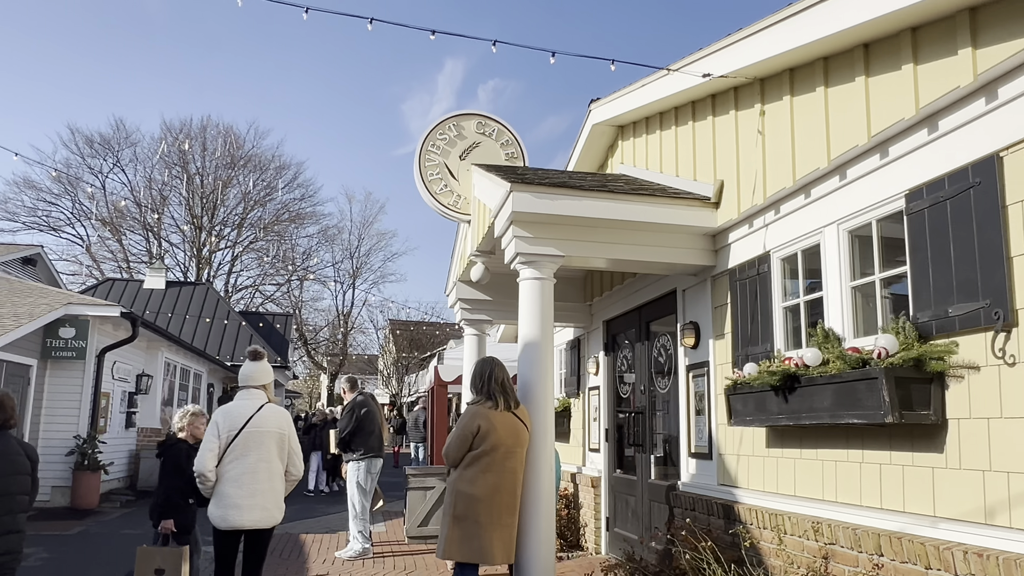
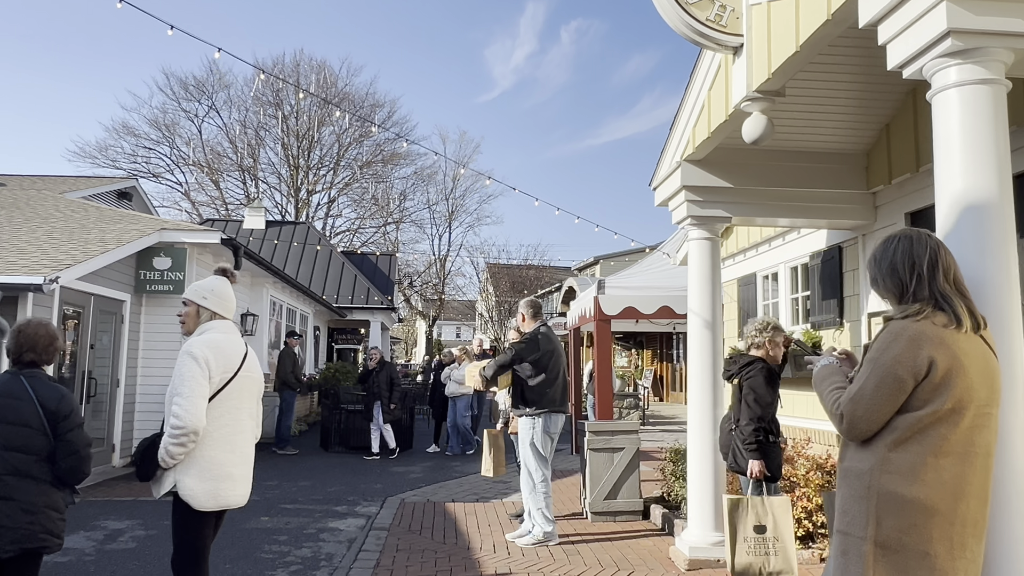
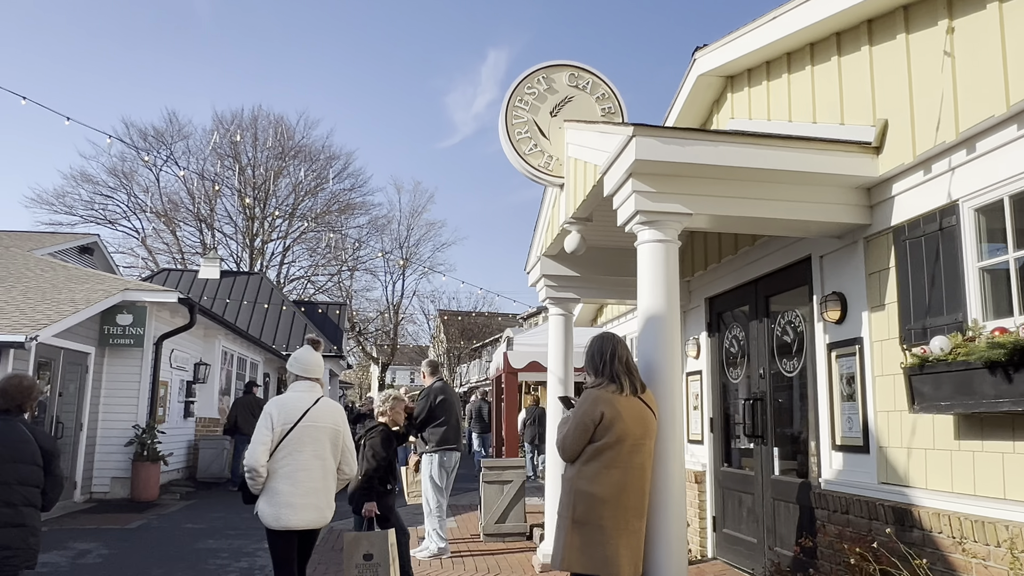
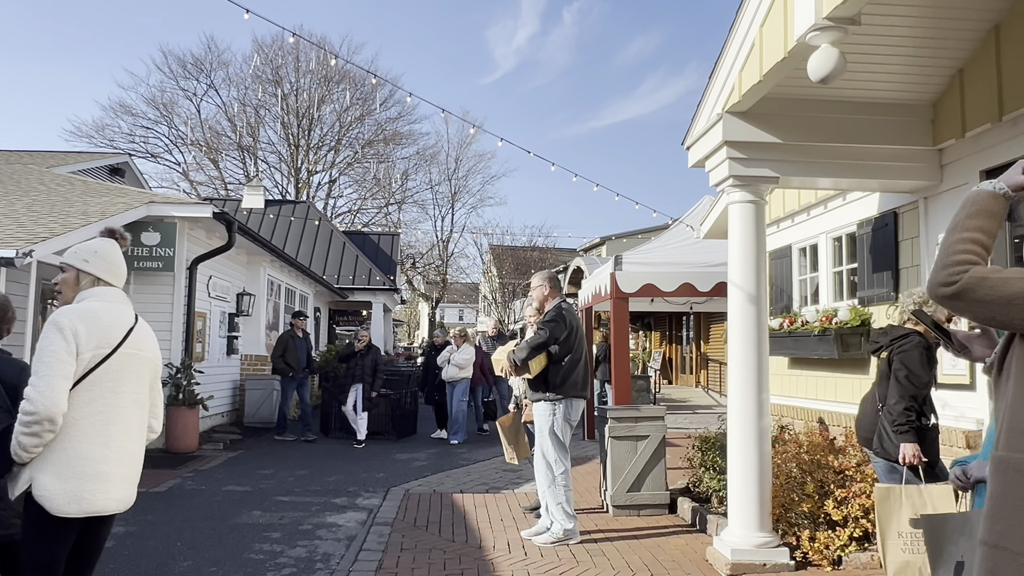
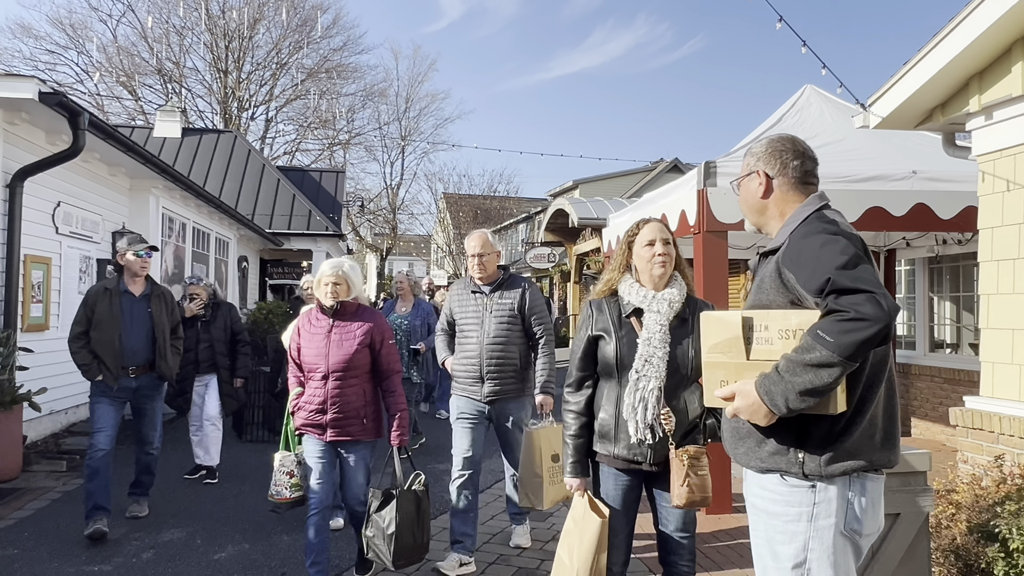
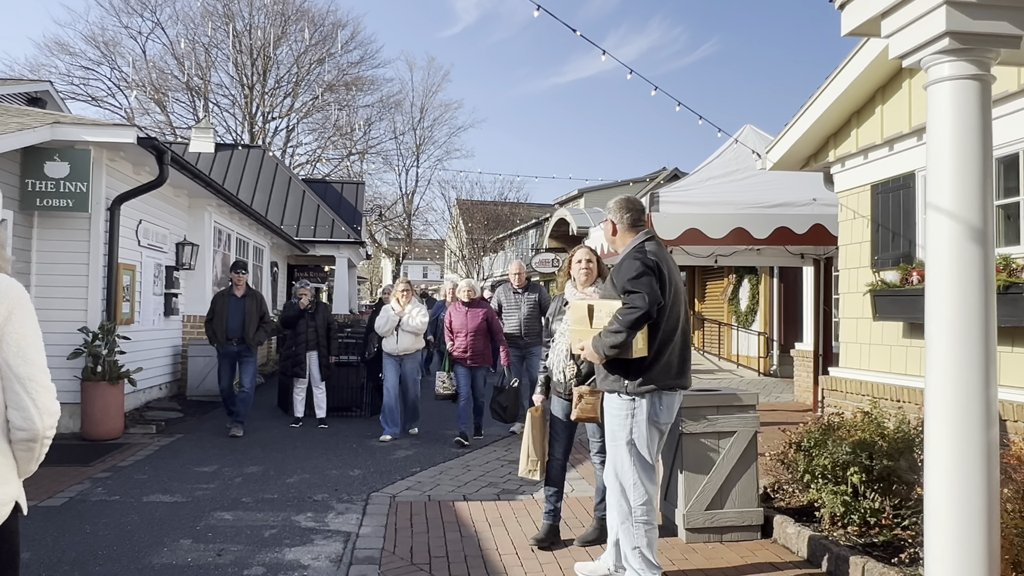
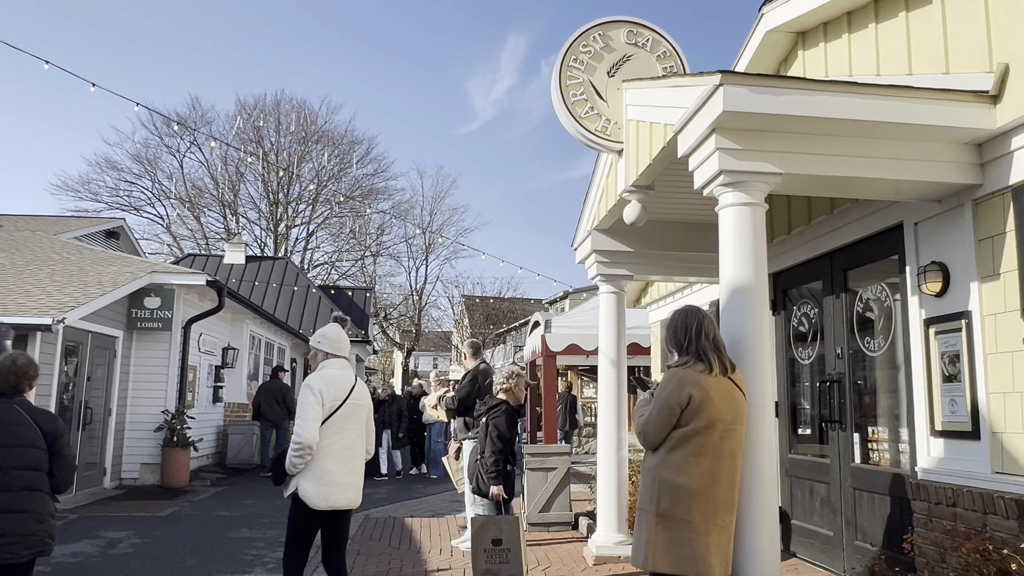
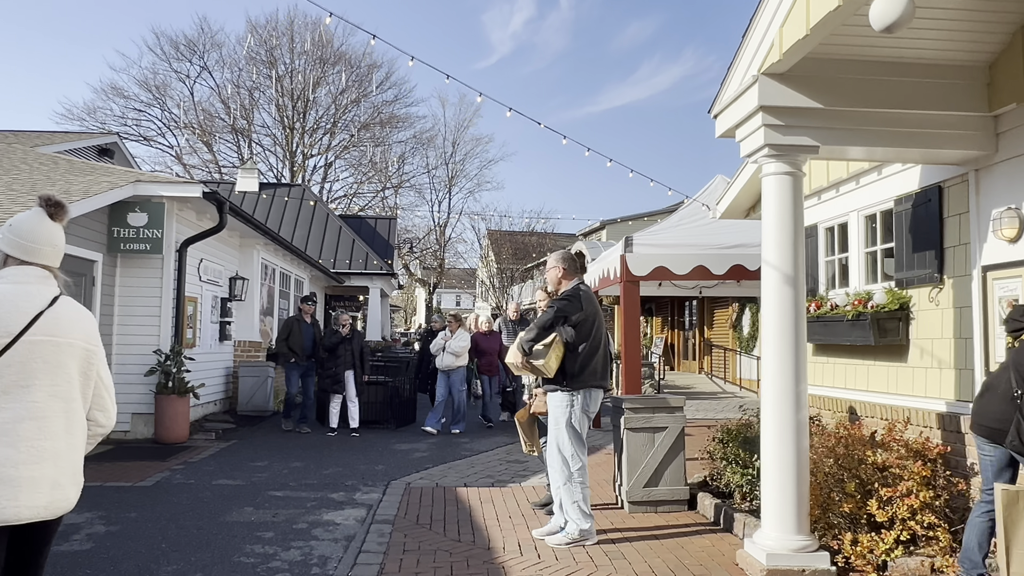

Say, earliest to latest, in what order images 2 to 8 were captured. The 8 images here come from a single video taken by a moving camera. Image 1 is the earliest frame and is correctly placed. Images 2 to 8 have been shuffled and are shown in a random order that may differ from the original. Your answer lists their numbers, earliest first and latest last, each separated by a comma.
3, 7, 2, 4, 8, 6, 5
